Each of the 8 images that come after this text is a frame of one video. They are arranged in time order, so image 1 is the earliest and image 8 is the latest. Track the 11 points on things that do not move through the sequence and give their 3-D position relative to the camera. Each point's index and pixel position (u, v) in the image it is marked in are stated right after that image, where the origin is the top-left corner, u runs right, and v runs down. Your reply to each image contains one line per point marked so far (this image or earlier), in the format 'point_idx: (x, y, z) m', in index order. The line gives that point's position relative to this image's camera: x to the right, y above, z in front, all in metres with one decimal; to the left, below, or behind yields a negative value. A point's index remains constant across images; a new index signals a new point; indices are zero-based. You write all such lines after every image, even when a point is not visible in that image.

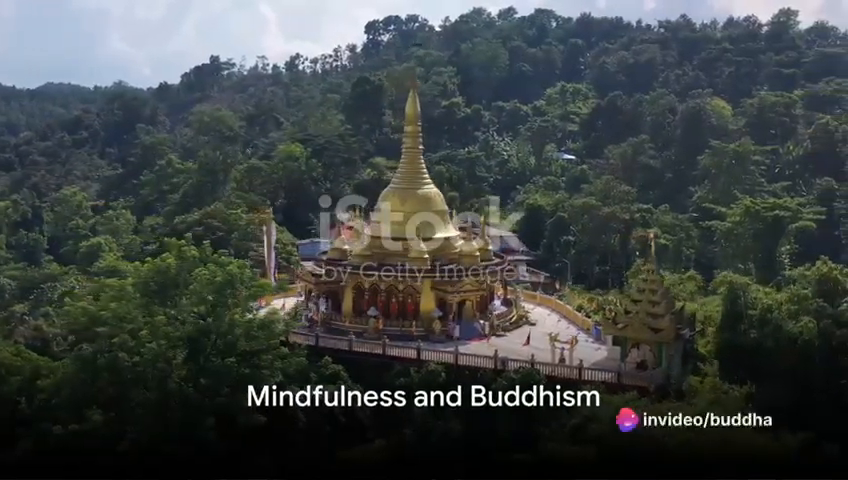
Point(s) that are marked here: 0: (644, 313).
0: (+4.6, -1.5, +19.3) m
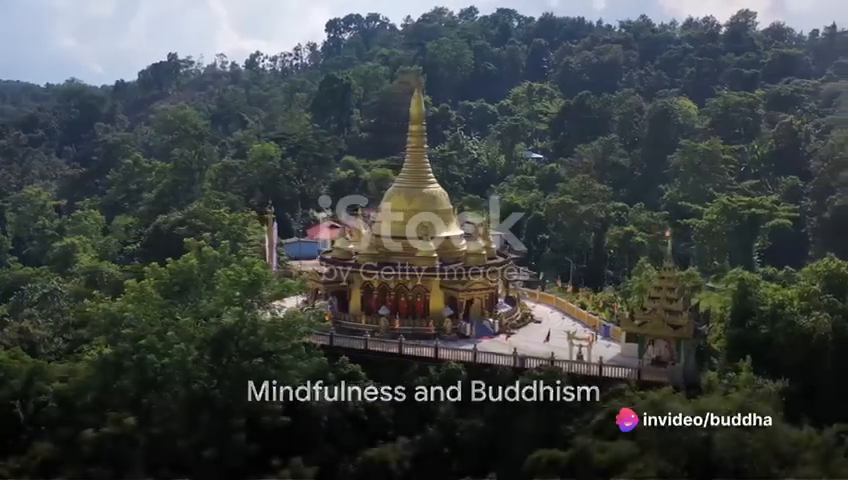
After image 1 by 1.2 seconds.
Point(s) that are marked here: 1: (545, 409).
0: (+5.0, -1.5, +19.6) m
1: (+2.4, -3.3, +18.7) m
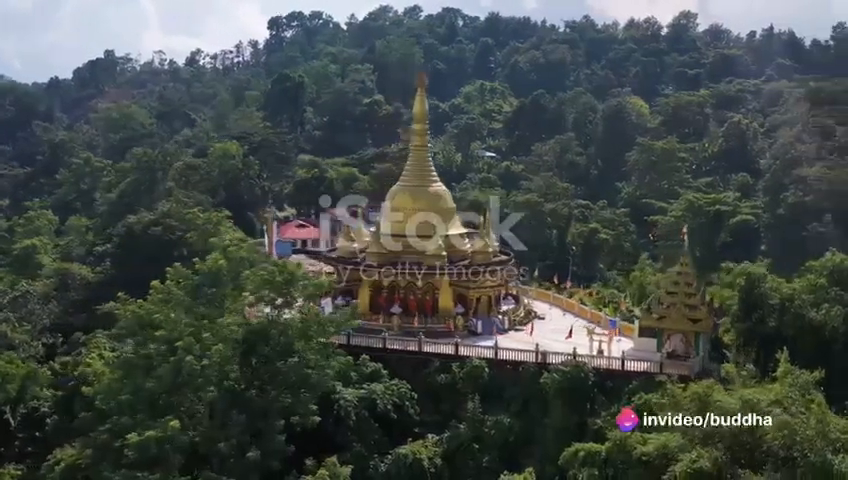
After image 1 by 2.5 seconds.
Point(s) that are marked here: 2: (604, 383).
0: (+5.5, -1.4, +20.1) m
1: (+3.0, -3.3, +19.0) m
2: (+3.7, -2.9, +19.5) m
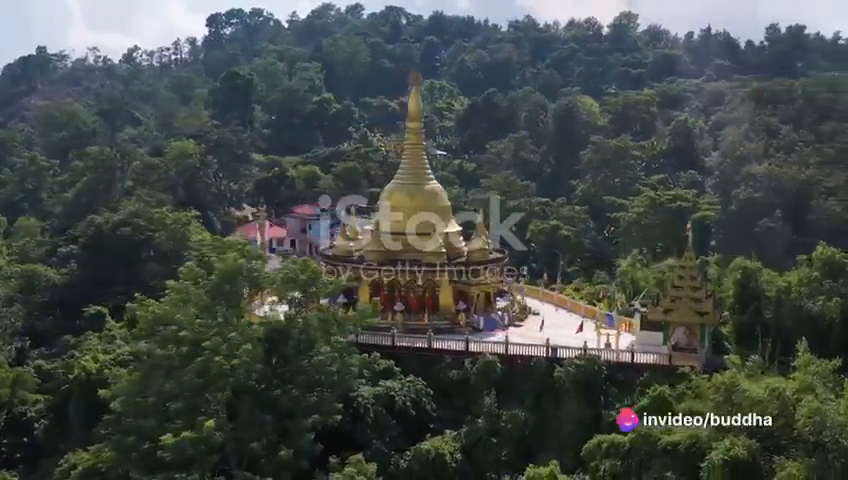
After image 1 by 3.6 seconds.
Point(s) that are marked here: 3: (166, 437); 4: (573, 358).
0: (+5.8, -1.3, +20.7) m
1: (+3.4, -3.2, +19.4) m
2: (+4.0, -2.9, +19.9) m
3: (-4.2, -3.2, +15.6) m
4: (+3.1, -2.5, +19.8) m
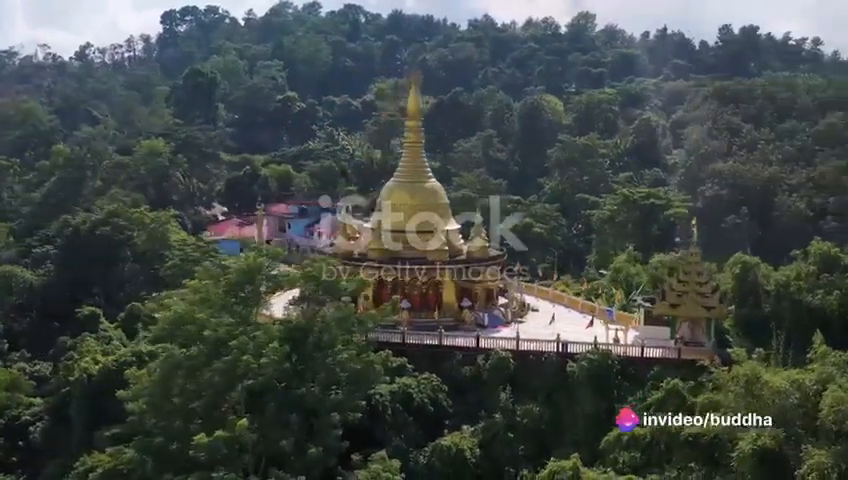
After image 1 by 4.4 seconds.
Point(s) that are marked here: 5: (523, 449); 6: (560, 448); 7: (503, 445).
0: (+6.0, -1.2, +21.1) m
1: (+3.7, -3.1, +19.7) m
2: (+4.3, -2.8, +20.3) m
3: (-3.6, -3.2, +15.5) m
4: (+3.4, -2.4, +20.1) m
5: (+2.0, -4.3, +19.3) m
6: (+2.8, -4.3, +19.5) m
7: (+1.6, -4.2, +19.2) m
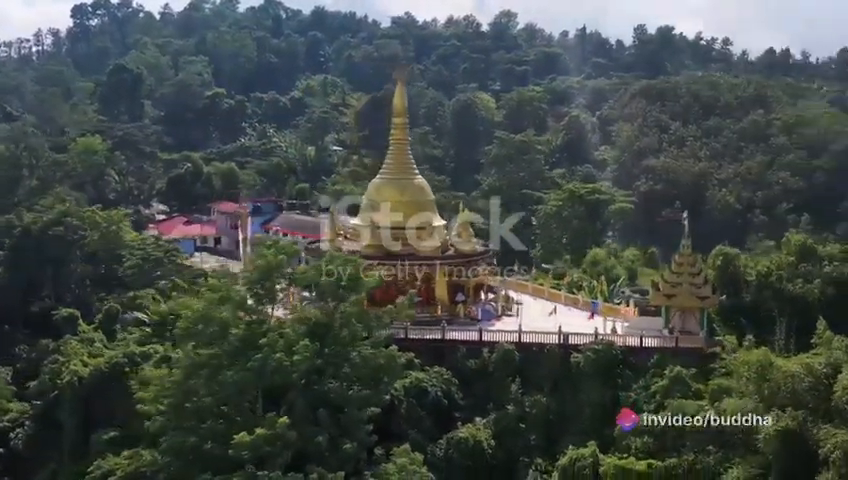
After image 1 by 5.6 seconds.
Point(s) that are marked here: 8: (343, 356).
0: (+6.1, -1.1, +21.9) m
1: (+3.9, -3.0, +20.4) m
2: (+4.5, -2.6, +20.9) m
3: (-3.0, -3.2, +15.4) m
4: (+3.6, -2.3, +20.7) m
5: (+2.3, -4.1, +19.8) m
6: (+3.1, -4.2, +20.1) m
7: (+1.9, -4.1, +19.7) m
8: (-1.6, -2.3, +18.2) m
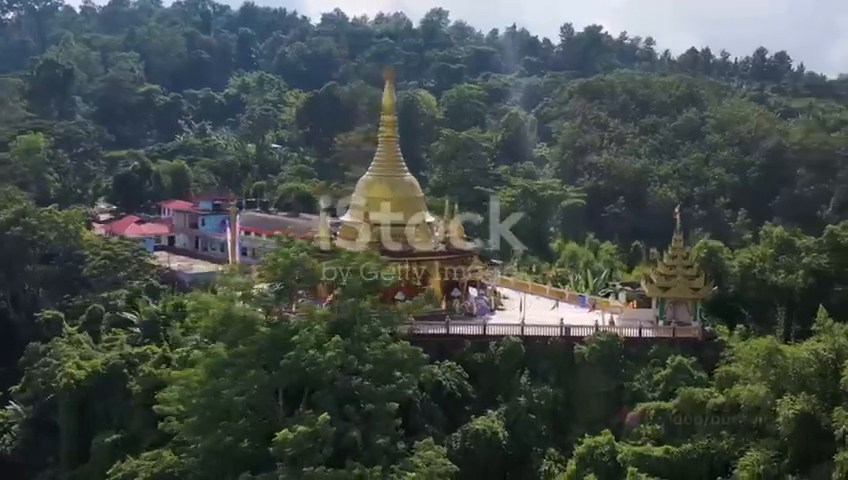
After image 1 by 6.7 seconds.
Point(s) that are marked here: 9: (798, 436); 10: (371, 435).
0: (+6.2, -0.9, +22.7) m
1: (+4.1, -2.9, +21.0) m
2: (+4.7, -2.5, +21.6) m
3: (-2.3, -3.1, +15.5) m
4: (+3.8, -2.2, +21.3) m
5: (+2.6, -4.0, +20.3) m
6: (+3.3, -4.1, +20.6) m
7: (+2.2, -4.0, +20.1) m
8: (-1.2, -2.2, +18.4) m
9: (+6.7, -3.5, +17.0) m
10: (-1.0, -3.5, +17.0) m
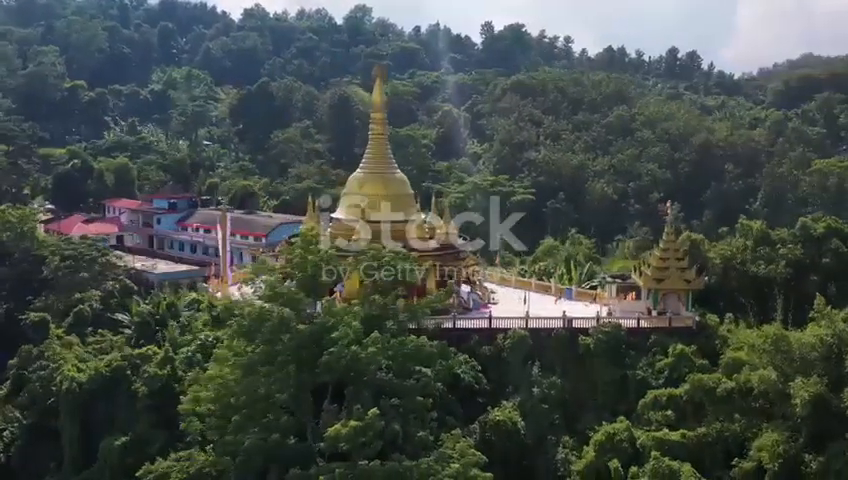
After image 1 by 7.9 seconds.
0: (+6.2, -0.8, +23.7) m
1: (+4.4, -2.7, +21.7) m
2: (+4.9, -2.4, +22.4) m
3: (-1.5, -3.1, +15.6) m
4: (+4.0, -2.0, +22.0) m
5: (+2.9, -3.9, +20.9) m
6: (+3.6, -3.9, +21.3) m
7: (+2.6, -3.9, +20.7) m
8: (-0.7, -2.1, +18.6) m
9: (+7.4, -3.4, +18.0) m
10: (-0.3, -3.5, +17.3) m
